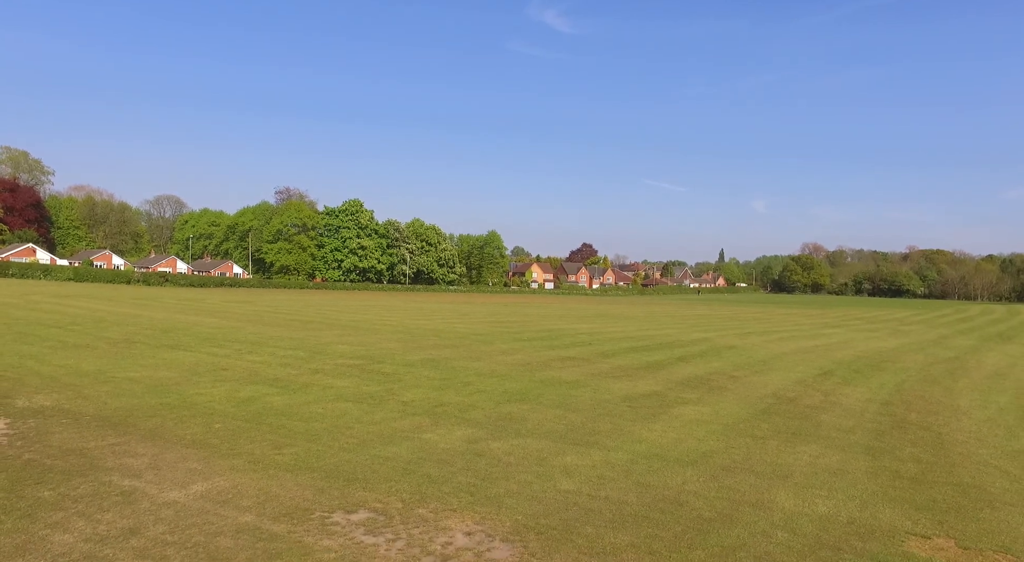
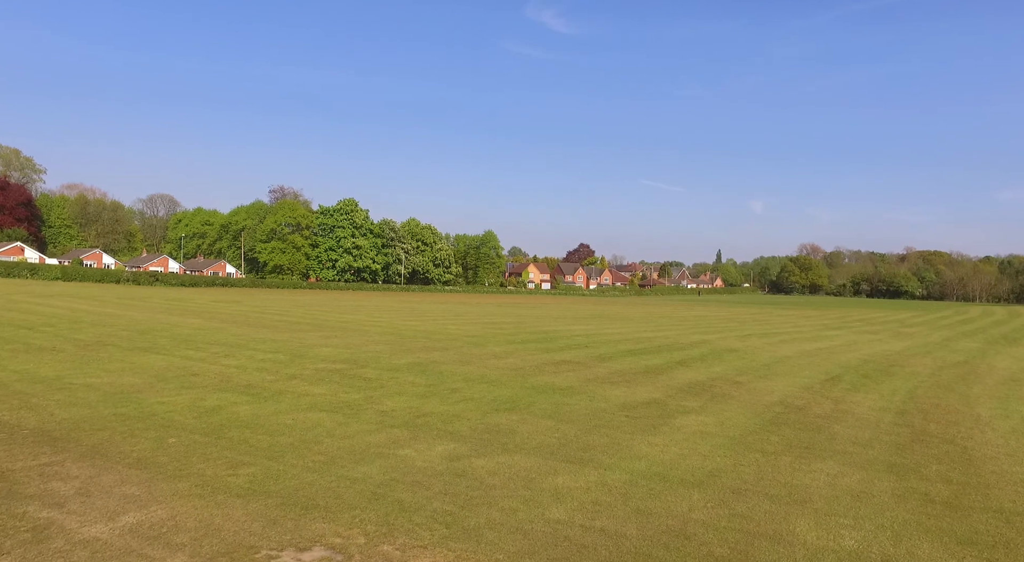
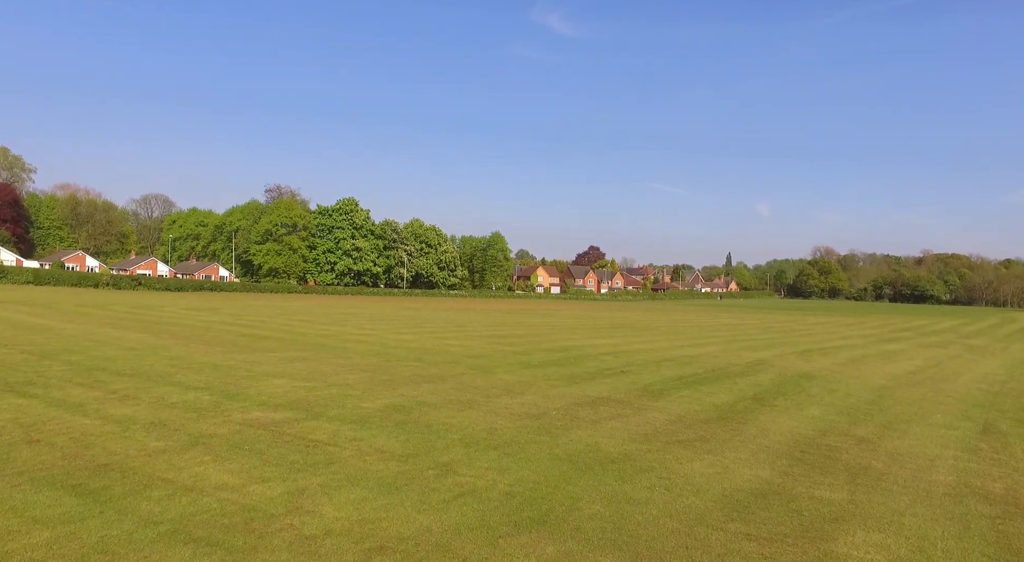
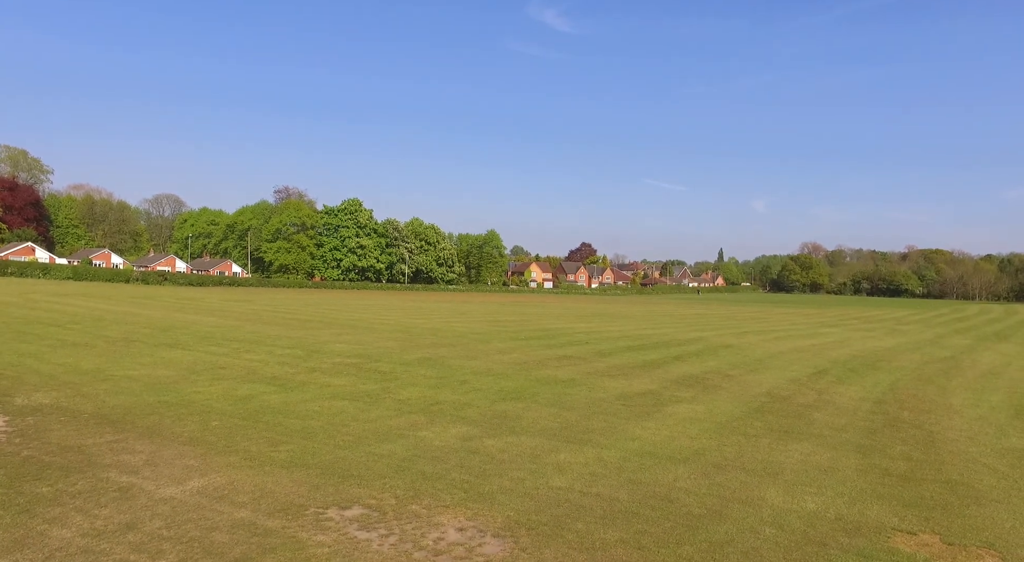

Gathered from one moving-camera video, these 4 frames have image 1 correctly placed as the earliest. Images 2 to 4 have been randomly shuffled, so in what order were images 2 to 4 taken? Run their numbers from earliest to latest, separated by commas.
4, 2, 3
